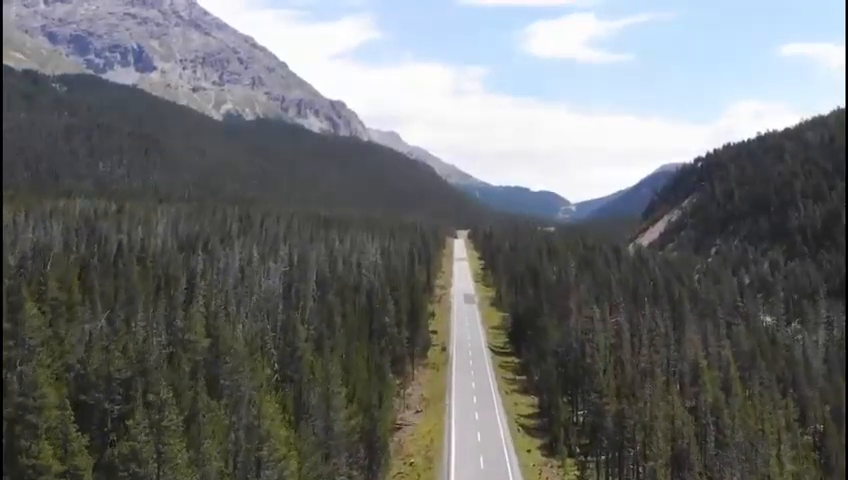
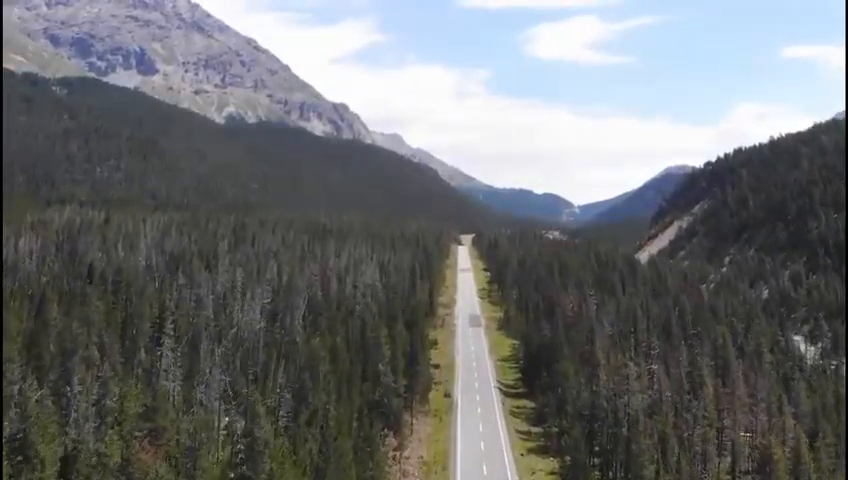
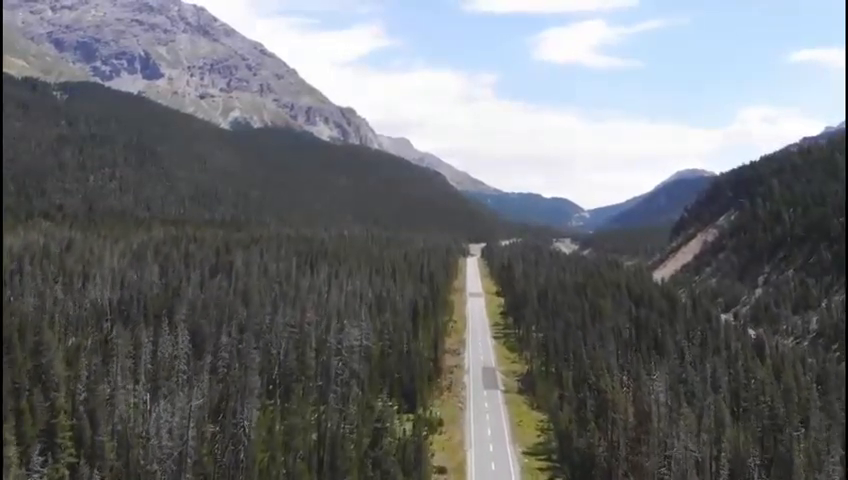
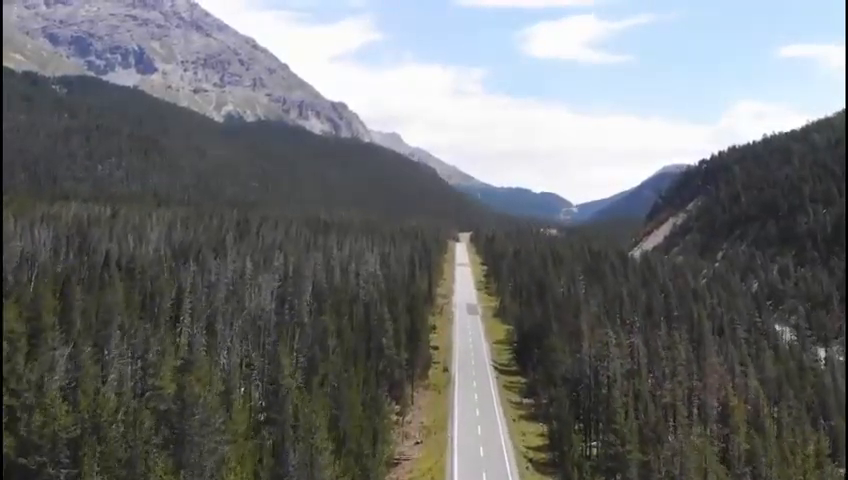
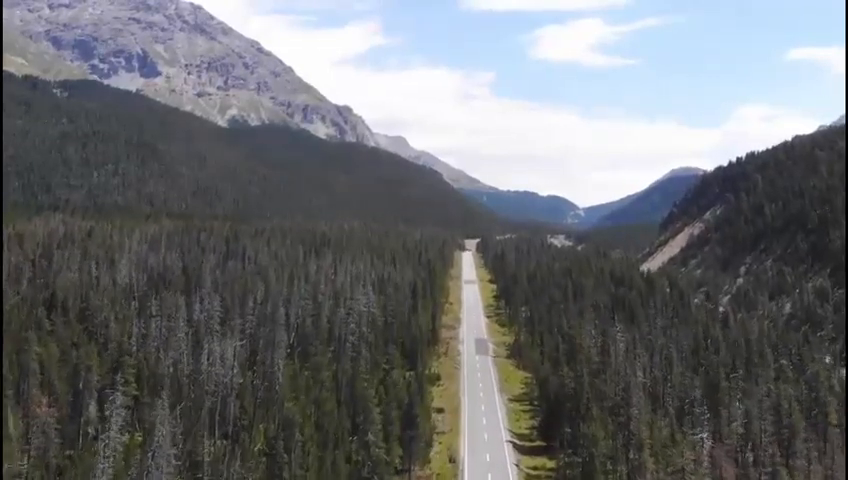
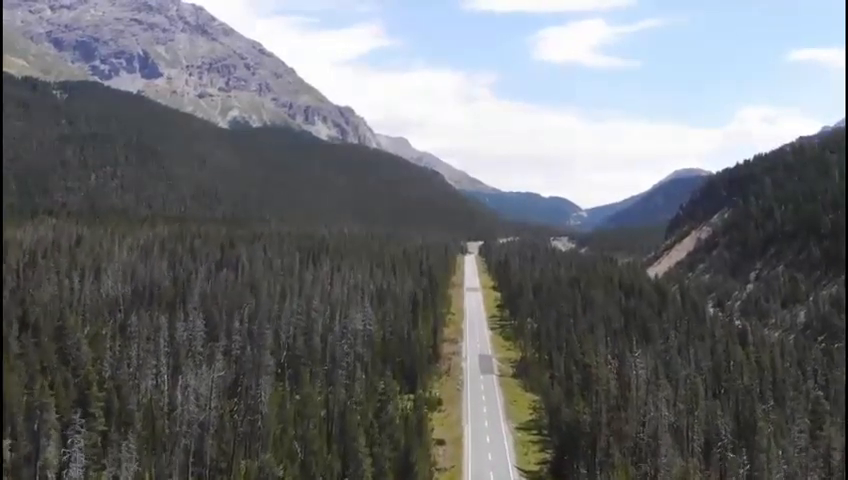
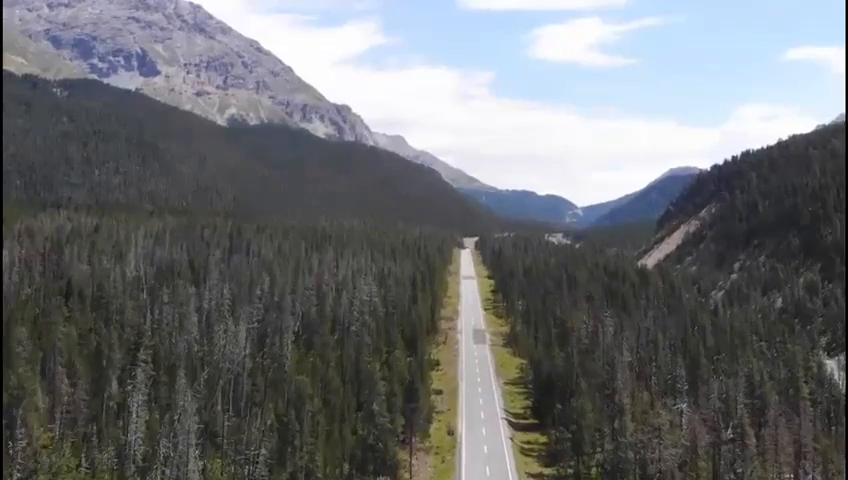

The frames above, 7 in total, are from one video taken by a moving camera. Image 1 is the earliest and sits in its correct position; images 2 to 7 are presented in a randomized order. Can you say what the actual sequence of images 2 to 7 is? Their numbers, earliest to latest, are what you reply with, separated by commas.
4, 2, 7, 5, 6, 3
